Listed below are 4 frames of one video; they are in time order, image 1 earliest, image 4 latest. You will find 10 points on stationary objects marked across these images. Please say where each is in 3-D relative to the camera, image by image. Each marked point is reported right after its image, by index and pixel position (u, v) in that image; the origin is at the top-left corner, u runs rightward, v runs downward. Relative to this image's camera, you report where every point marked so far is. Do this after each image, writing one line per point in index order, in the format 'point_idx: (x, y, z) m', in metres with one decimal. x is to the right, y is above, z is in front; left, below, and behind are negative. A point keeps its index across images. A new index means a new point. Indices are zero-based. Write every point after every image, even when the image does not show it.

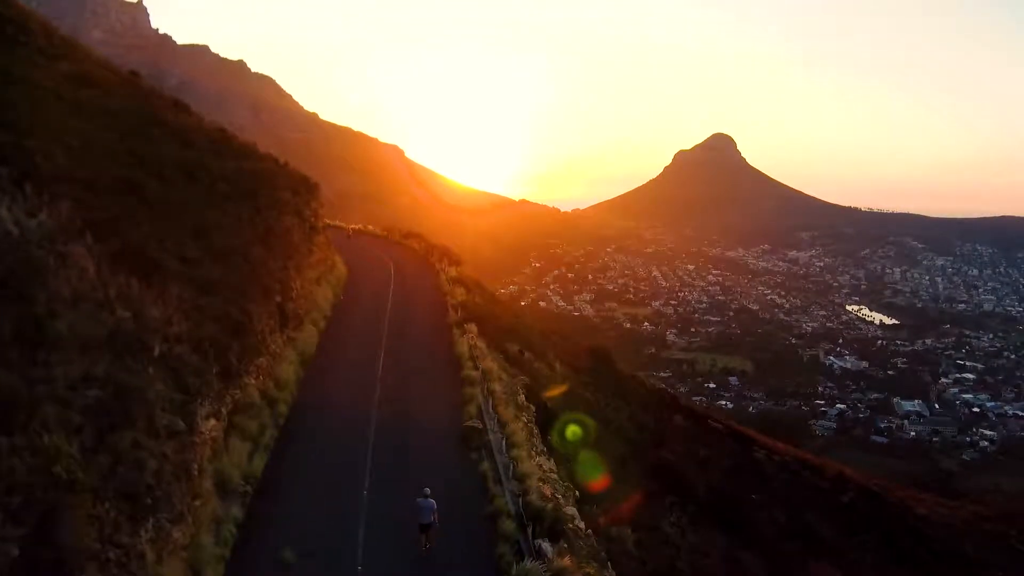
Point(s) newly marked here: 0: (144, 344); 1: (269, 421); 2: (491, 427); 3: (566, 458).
0: (-5.0, -0.8, +10.4) m
1: (-4.0, -2.2, +12.8) m
2: (-0.3, -2.5, +13.6) m
3: (+1.3, -3.9, +17.7) m
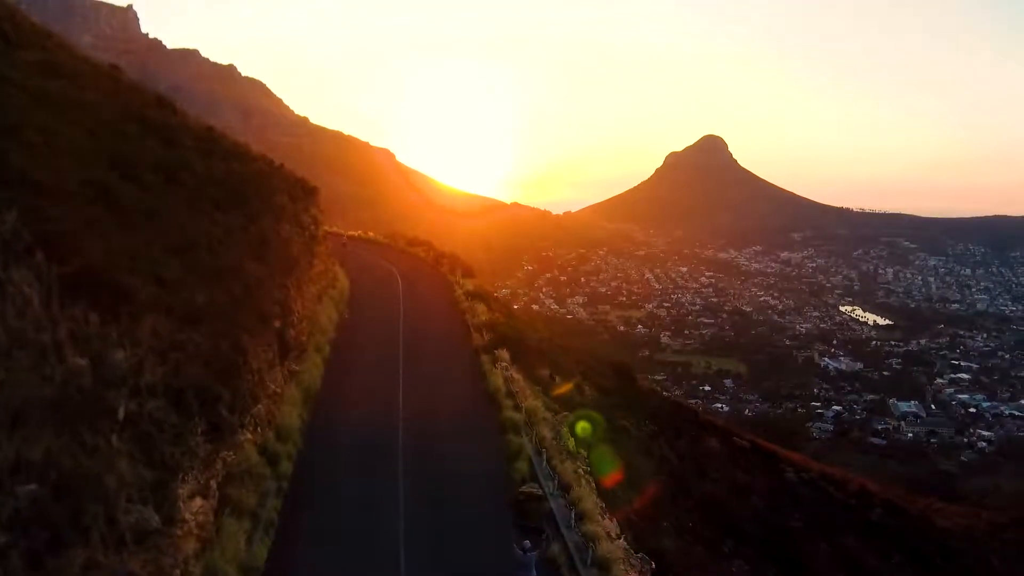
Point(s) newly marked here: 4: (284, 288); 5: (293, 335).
0: (-4.1, -1.2, +7.8) m
1: (-3.2, -2.6, +10.2) m
2: (+0.5, -2.9, +11.1) m
3: (+2.1, -4.3, +15.2) m
4: (-4.6, 0.0, +15.7) m
5: (-4.2, -1.0, +15.0) m
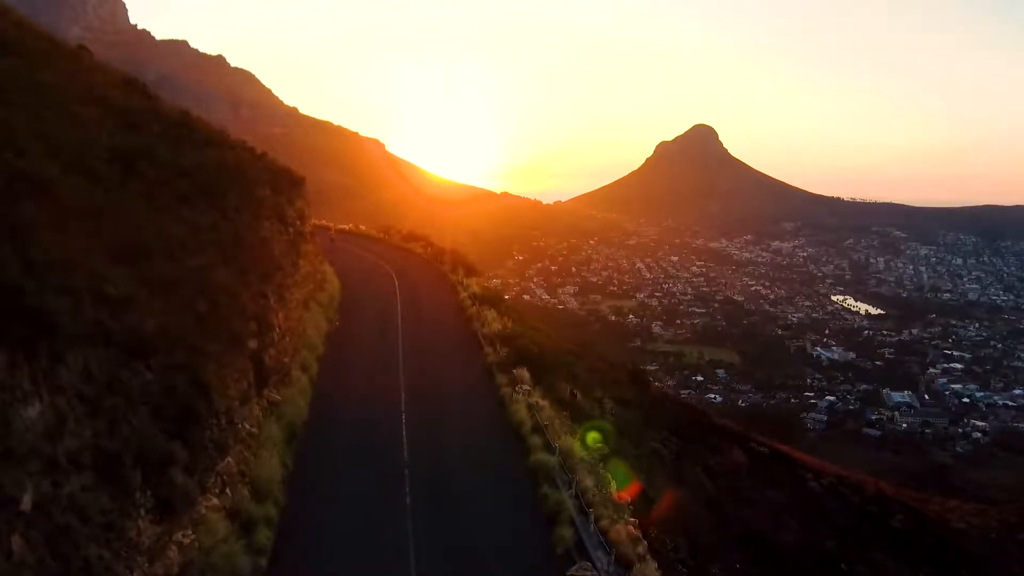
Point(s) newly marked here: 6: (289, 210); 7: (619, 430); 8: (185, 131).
0: (-3.6, -1.4, +5.4) m
1: (-2.7, -2.8, +7.9) m
2: (+1.0, -3.1, +8.8) m
3: (+2.5, -4.4, +12.9) m
4: (-4.3, -0.2, +13.3) m
5: (-3.8, -1.1, +12.6) m
6: (-5.5, +1.9, +19.2) m
7: (+2.5, -3.4, +19.0) m
8: (-8.0, +3.8, +19.1) m
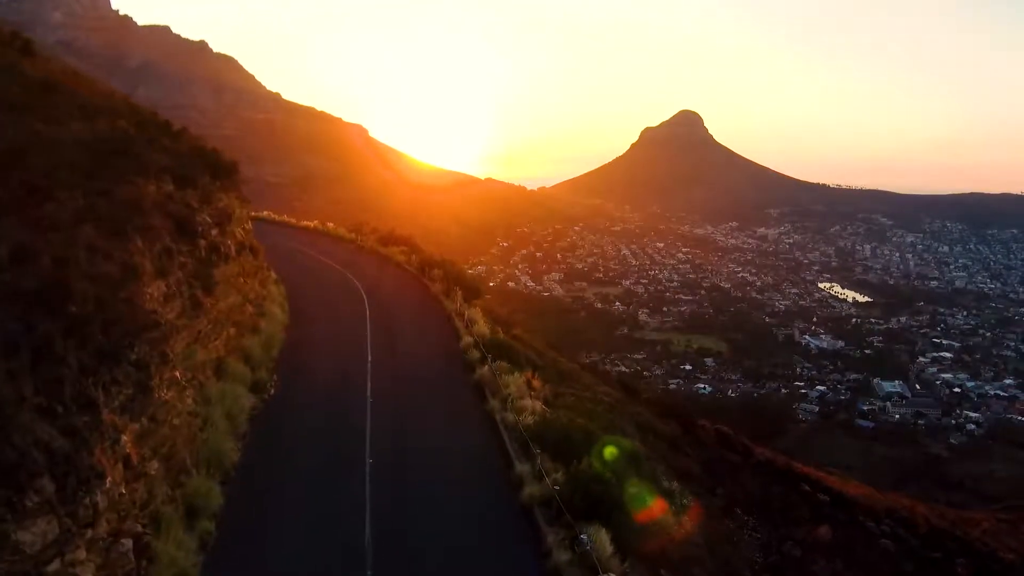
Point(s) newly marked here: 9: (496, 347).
0: (-2.9, -2.4, -0.7) m
1: (-2.0, -3.7, +1.7) m
2: (+1.6, -3.9, +2.7) m
3: (+3.0, -5.2, +6.9) m
4: (-3.7, -1.0, +7.1) m
5: (-3.2, -1.9, +6.4) m
6: (-5.1, +1.2, +12.9) m
7: (+3.0, -4.1, +13.0) m
8: (-7.6, +3.1, +12.7) m
9: (-0.6, -1.0, +17.6) m
